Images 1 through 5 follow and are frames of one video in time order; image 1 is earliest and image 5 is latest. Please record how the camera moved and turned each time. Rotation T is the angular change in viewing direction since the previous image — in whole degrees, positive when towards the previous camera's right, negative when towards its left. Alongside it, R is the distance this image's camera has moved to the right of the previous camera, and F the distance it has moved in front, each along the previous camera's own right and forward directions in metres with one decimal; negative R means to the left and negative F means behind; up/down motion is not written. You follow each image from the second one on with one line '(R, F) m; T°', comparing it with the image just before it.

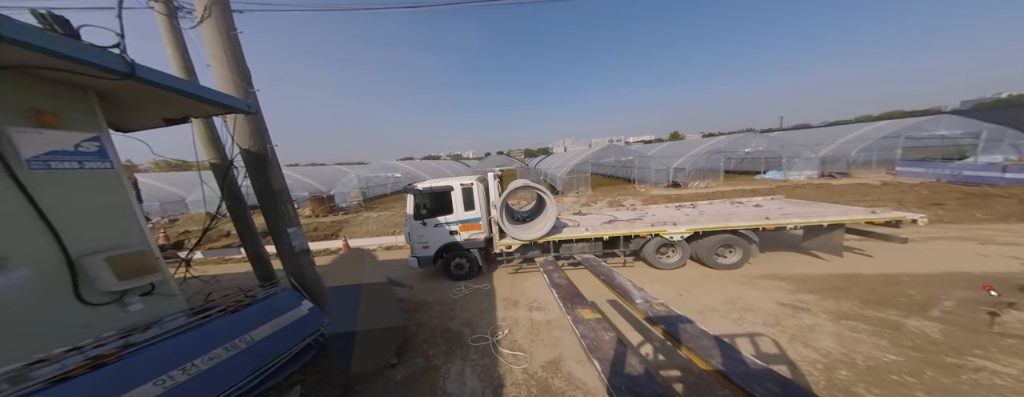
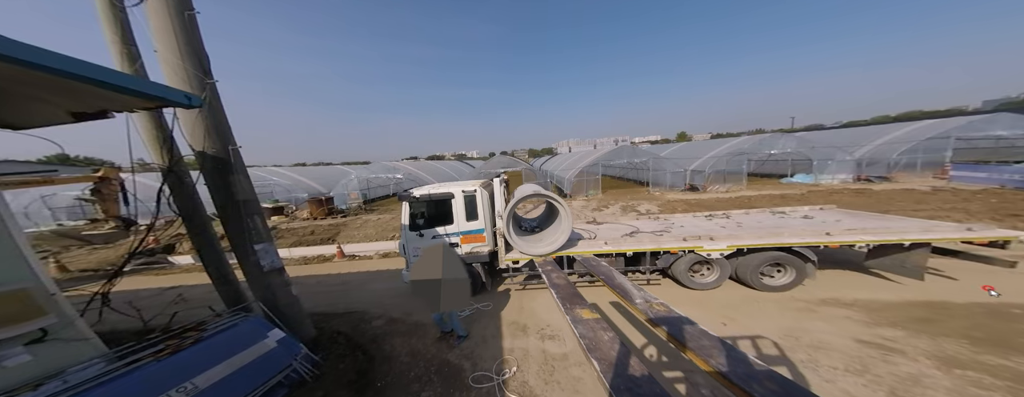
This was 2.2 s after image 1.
(-0.1, +0.8) m; -1°
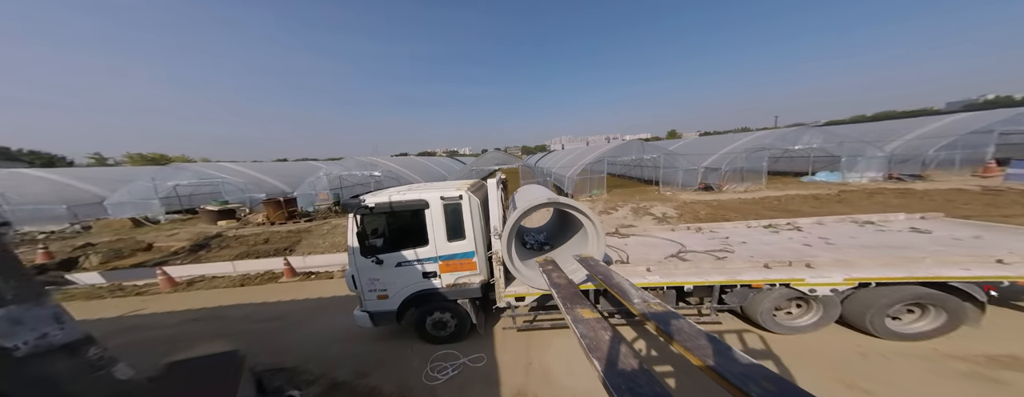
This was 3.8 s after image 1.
(-0.2, +1.7) m; +3°
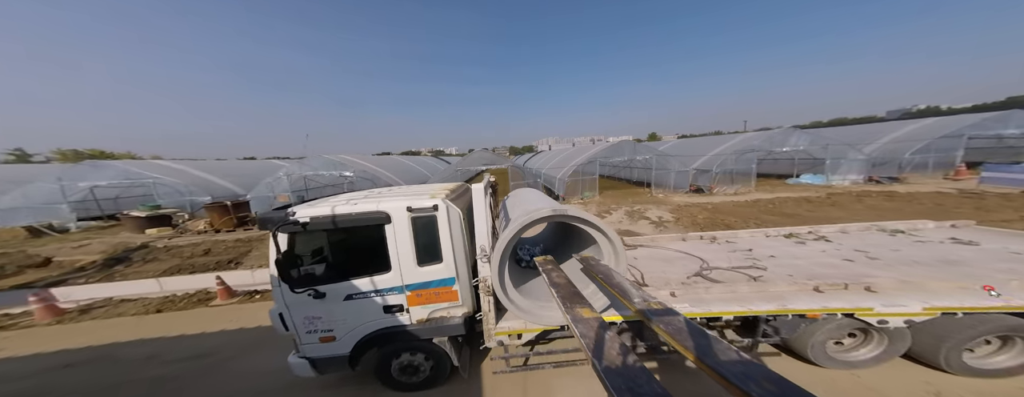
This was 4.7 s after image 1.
(-0.1, +0.9) m; +4°
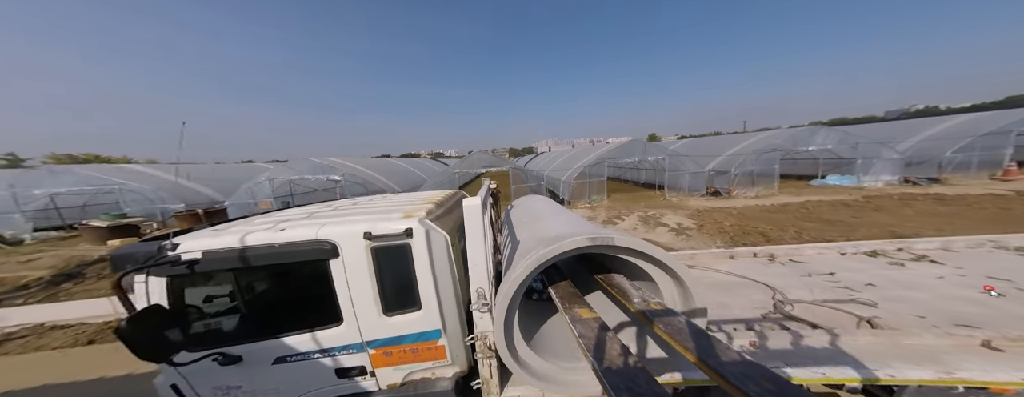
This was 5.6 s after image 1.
(-0.1, +0.9) m; 0°
